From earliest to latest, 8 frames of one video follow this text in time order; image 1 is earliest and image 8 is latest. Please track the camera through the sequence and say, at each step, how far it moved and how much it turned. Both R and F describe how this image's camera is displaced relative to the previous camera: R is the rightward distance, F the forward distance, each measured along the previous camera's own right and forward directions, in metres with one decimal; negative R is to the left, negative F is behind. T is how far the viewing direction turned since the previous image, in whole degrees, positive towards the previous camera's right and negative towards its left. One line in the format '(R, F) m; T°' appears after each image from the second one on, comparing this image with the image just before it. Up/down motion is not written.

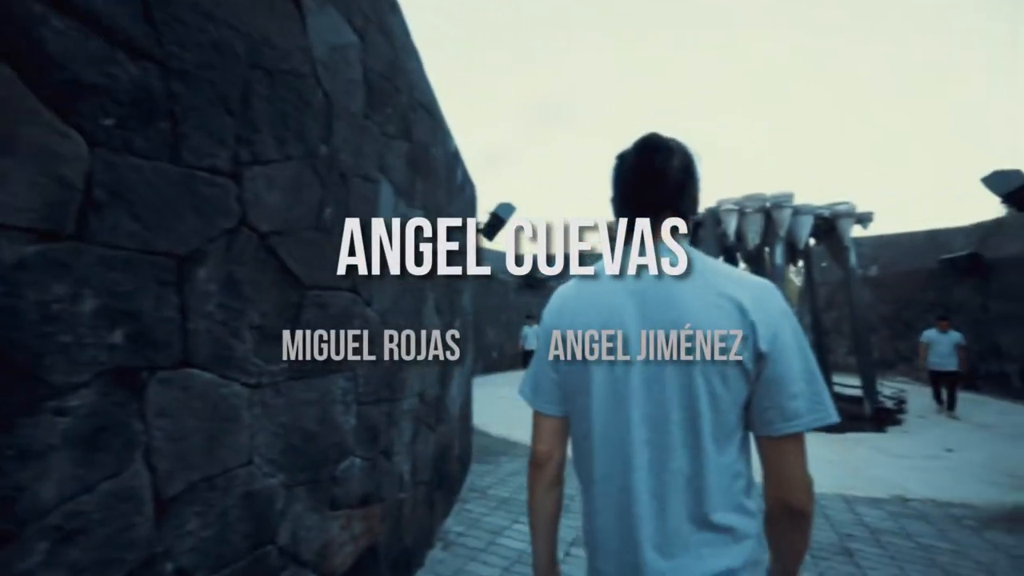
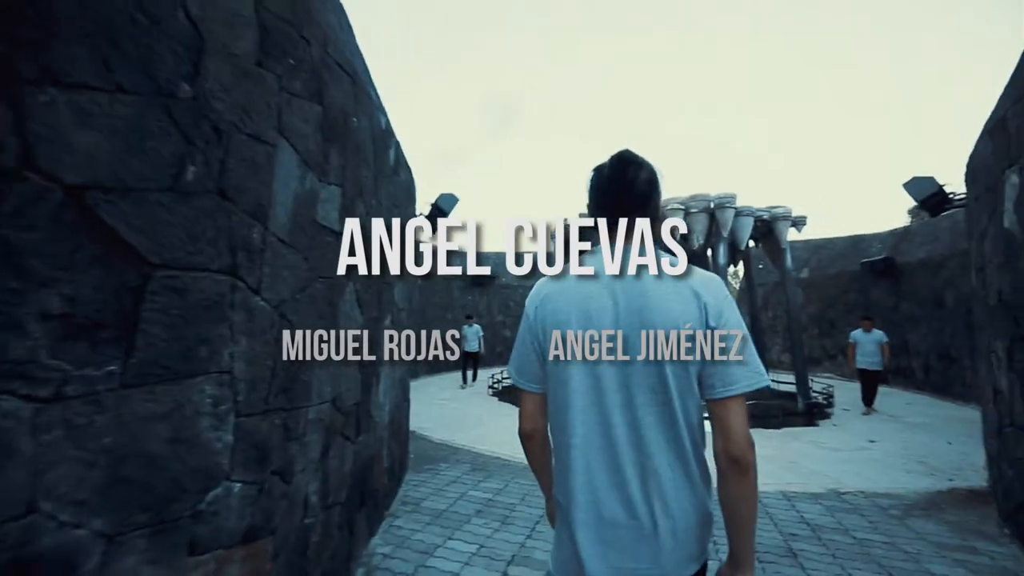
(+0.1, +0.3) m; +5°
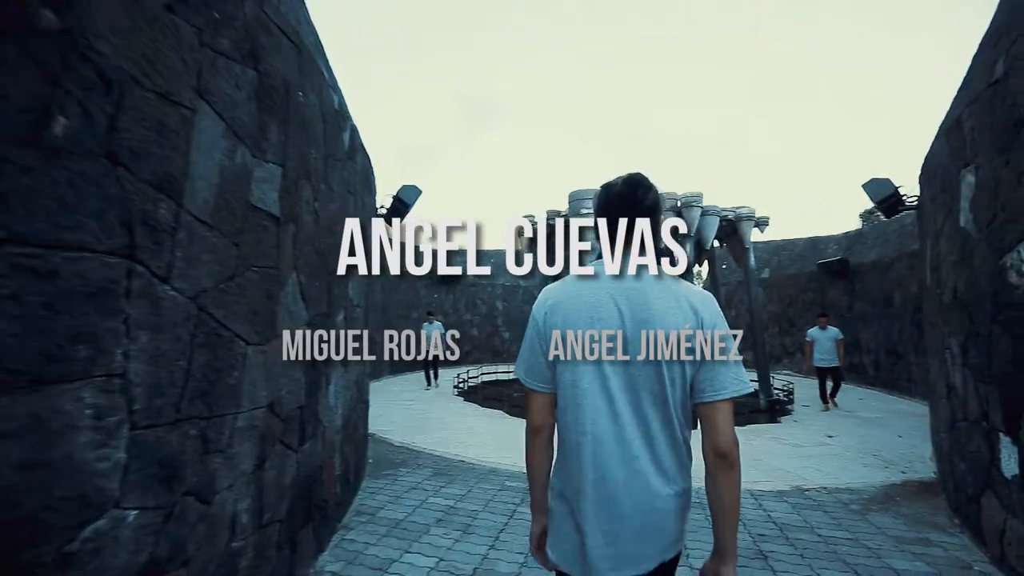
(0.0, +0.2) m; +3°
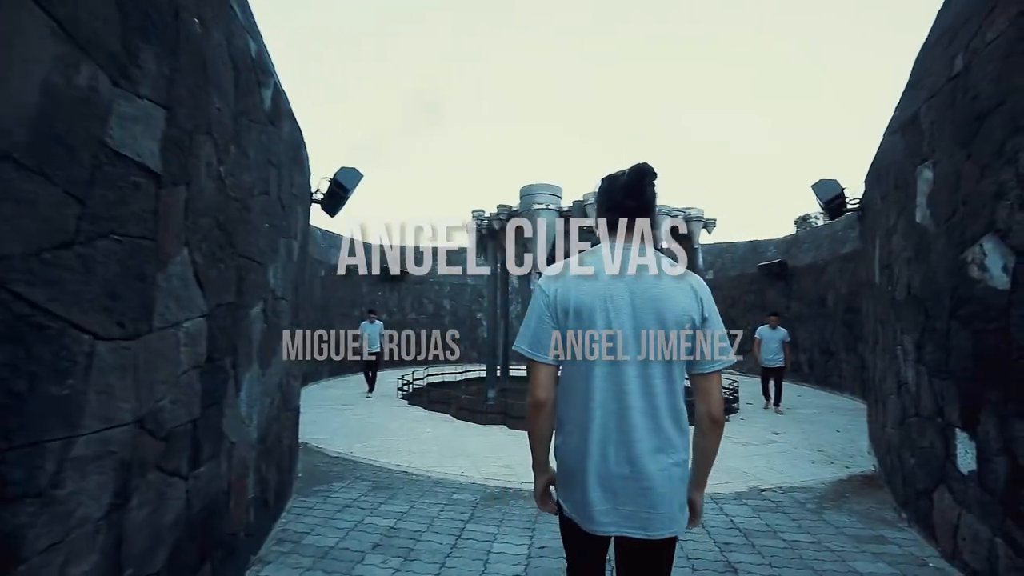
(0.0, +0.4) m; +5°
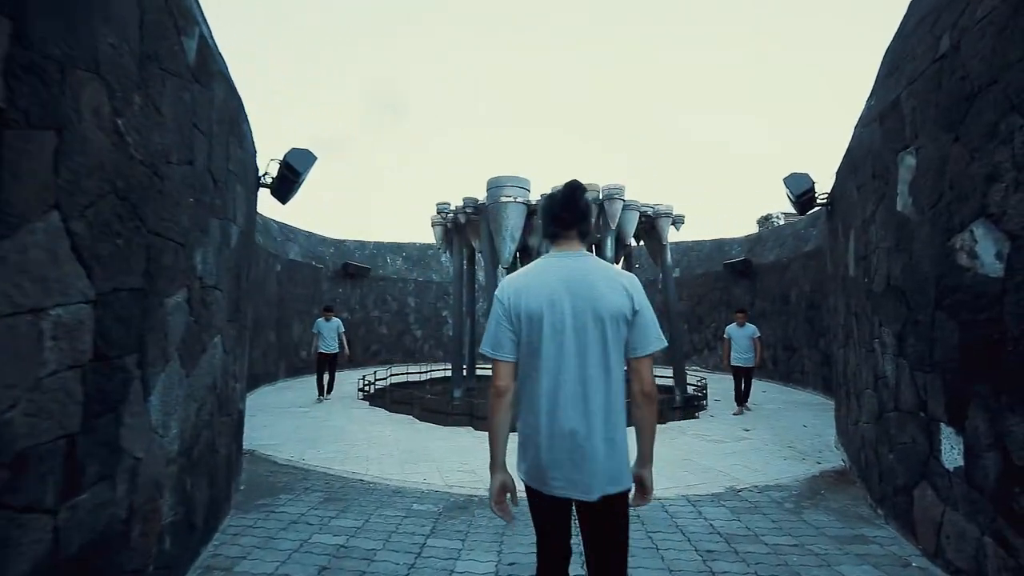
(0.0, +0.4) m; +3°
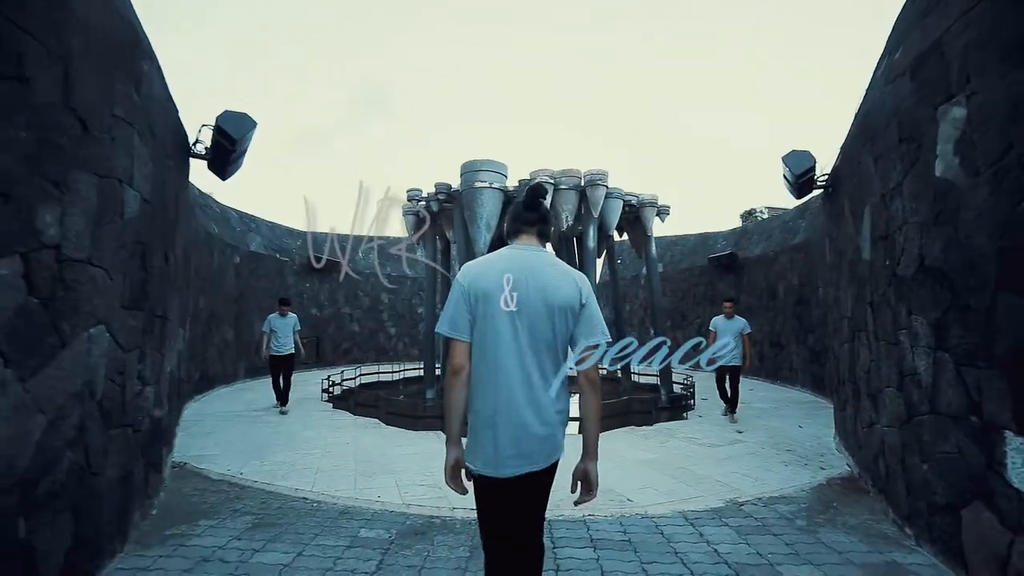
(+0.1, +0.8) m; +2°
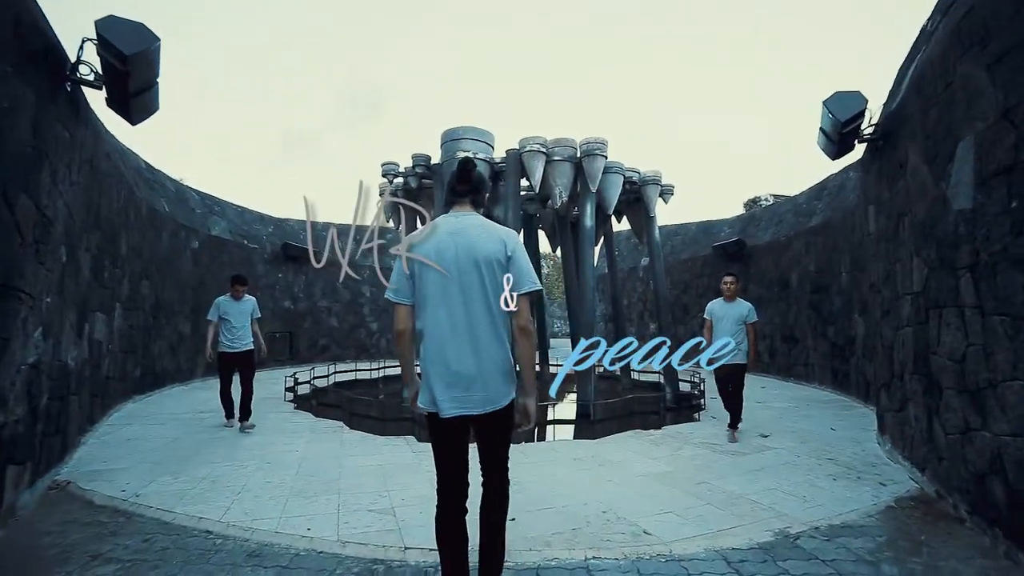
(+0.1, +1.3) m; +1°
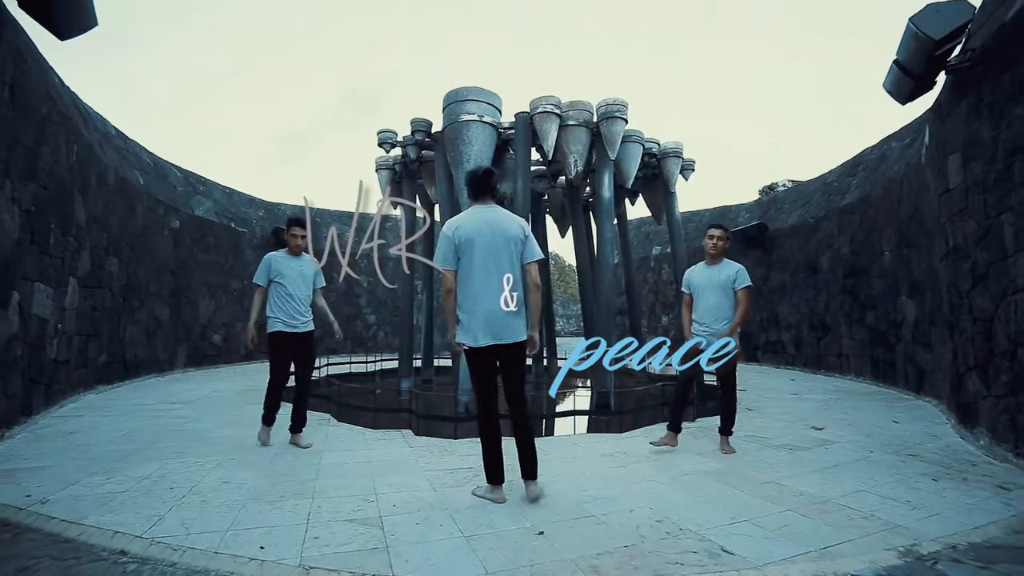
(-0.1, +1.1) m; 0°
